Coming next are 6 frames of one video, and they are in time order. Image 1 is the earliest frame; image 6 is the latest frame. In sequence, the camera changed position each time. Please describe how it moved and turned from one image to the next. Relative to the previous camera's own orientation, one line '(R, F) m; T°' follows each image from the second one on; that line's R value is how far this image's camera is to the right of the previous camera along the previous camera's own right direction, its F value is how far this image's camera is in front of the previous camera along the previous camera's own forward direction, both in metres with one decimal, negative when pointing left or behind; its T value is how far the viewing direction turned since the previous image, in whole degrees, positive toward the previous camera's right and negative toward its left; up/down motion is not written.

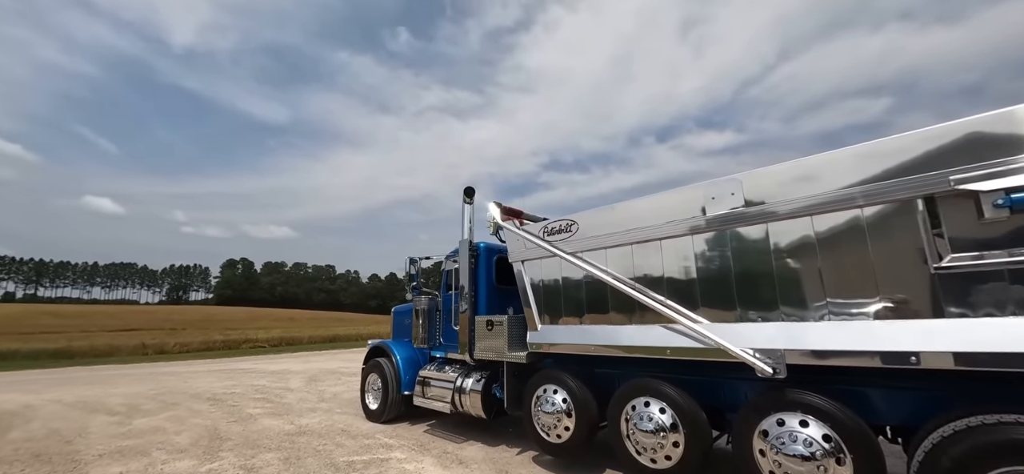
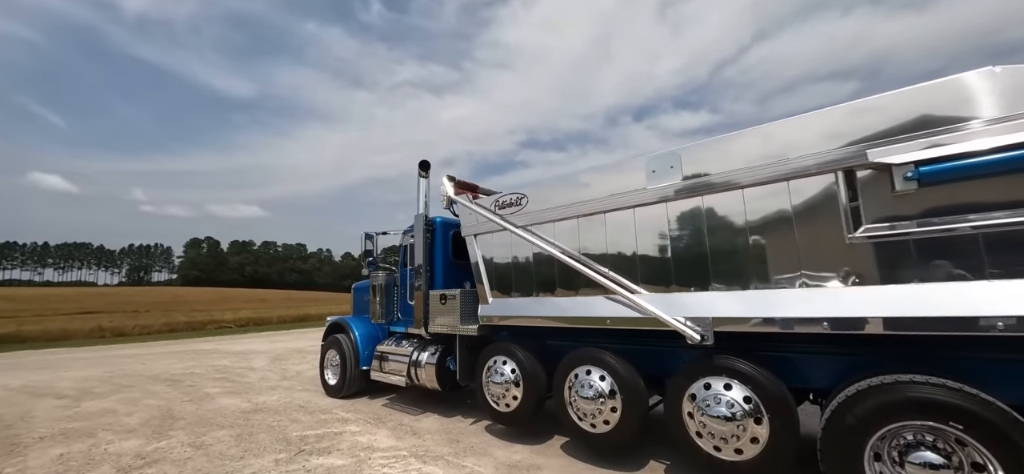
(+0.3, 0.0) m; +3°
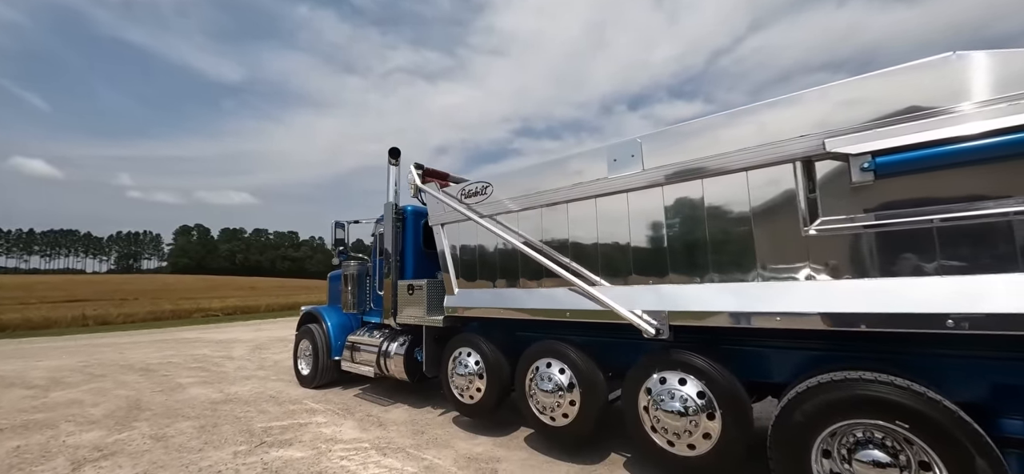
(+0.3, +0.1) m; +1°
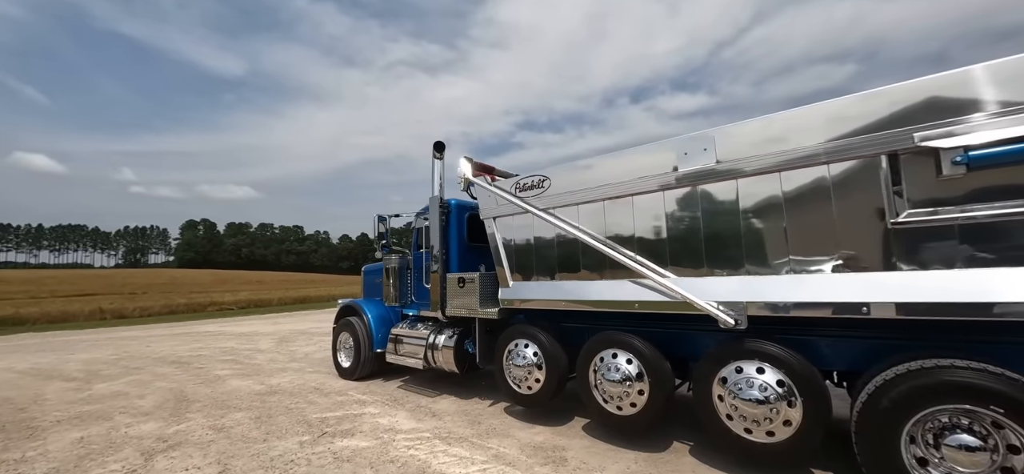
(-0.6, 0.0) m; 0°
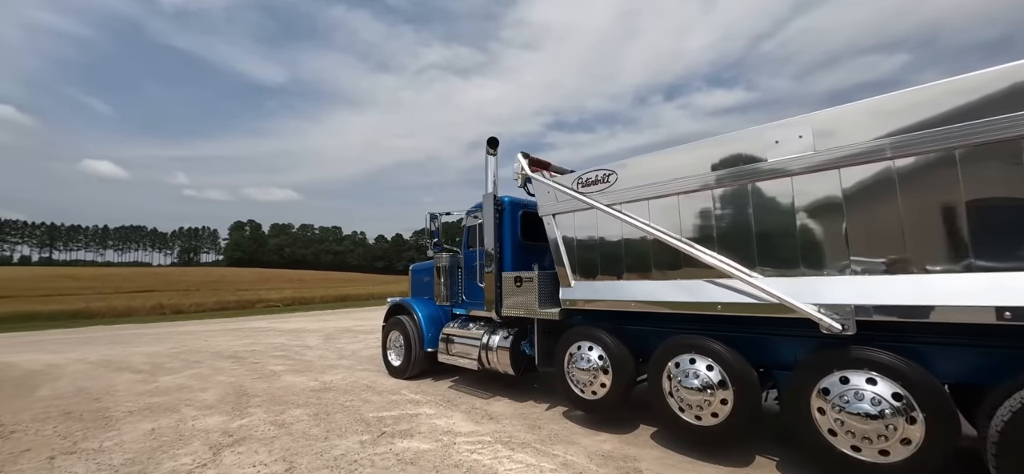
(-0.3, +0.2) m; -4°
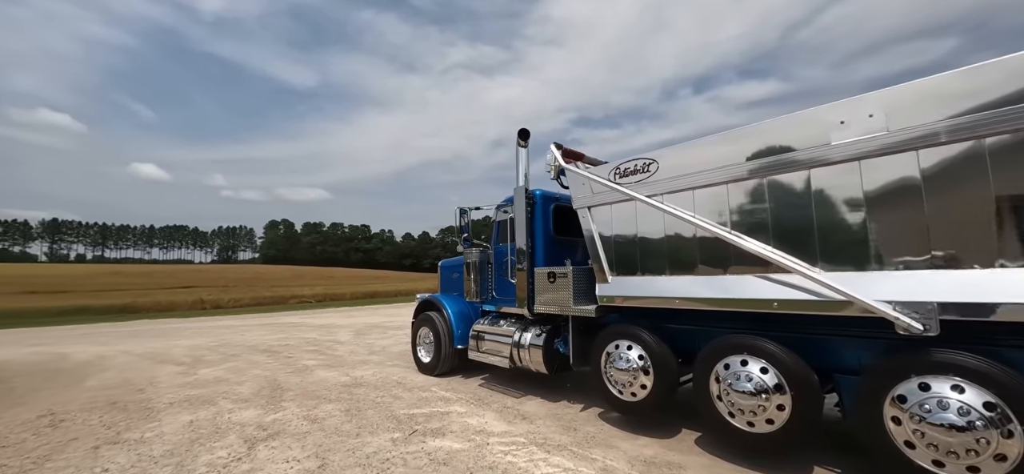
(-0.1, +0.2) m; -3°
